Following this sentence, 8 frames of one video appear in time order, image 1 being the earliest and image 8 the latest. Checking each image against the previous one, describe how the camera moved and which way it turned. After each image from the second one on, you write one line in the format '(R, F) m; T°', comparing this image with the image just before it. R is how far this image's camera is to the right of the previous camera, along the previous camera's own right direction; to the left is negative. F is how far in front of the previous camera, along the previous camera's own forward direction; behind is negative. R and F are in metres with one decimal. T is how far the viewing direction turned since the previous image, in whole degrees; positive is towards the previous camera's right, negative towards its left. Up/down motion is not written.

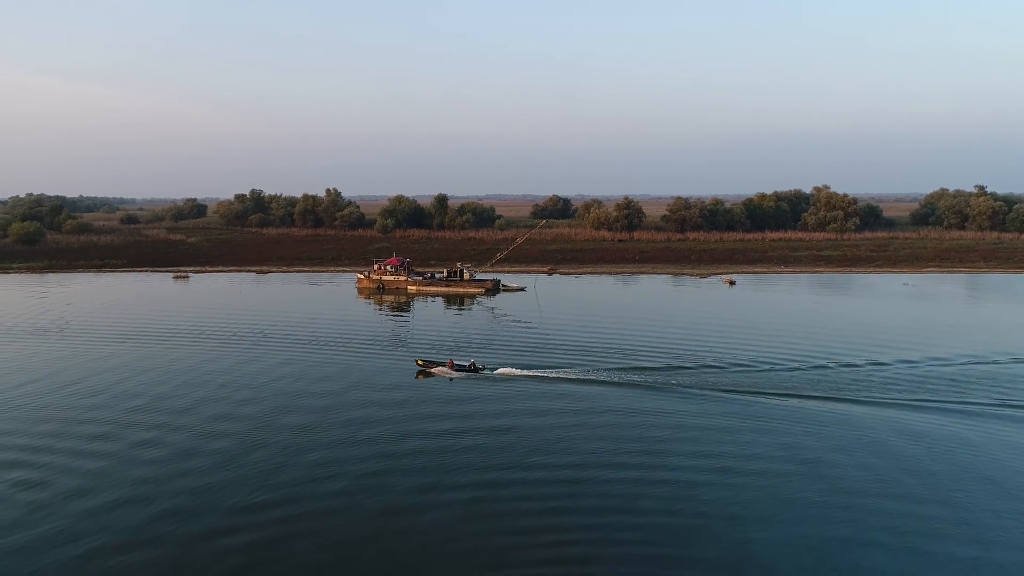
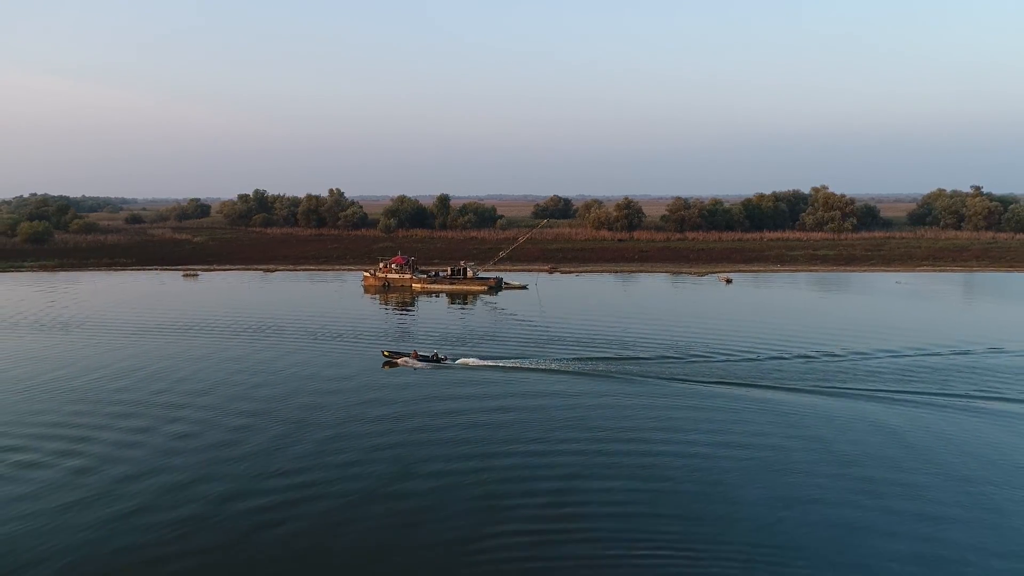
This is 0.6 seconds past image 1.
(-0.1, -1.1) m; 0°
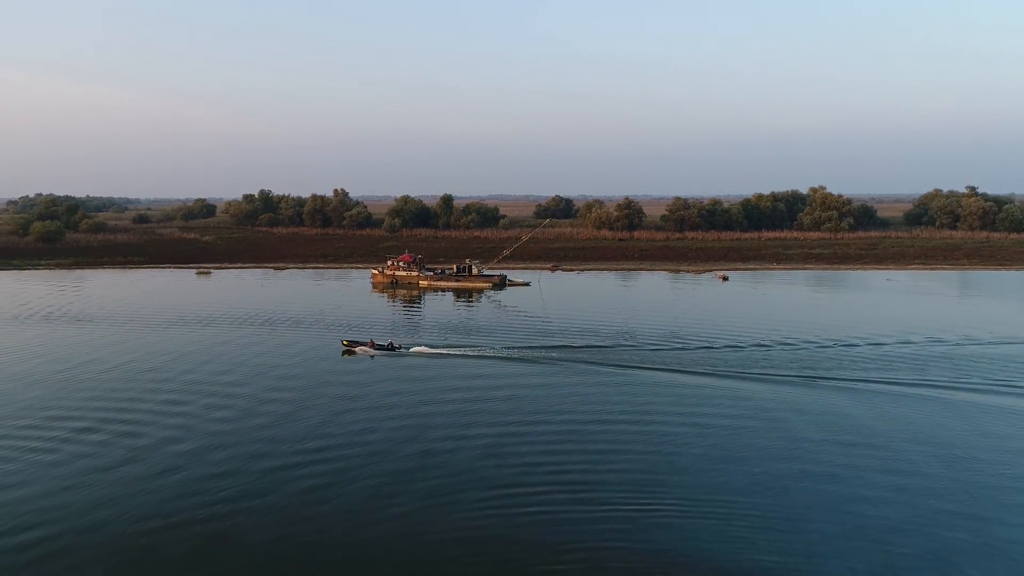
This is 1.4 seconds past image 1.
(-0.1, -1.5) m; 0°
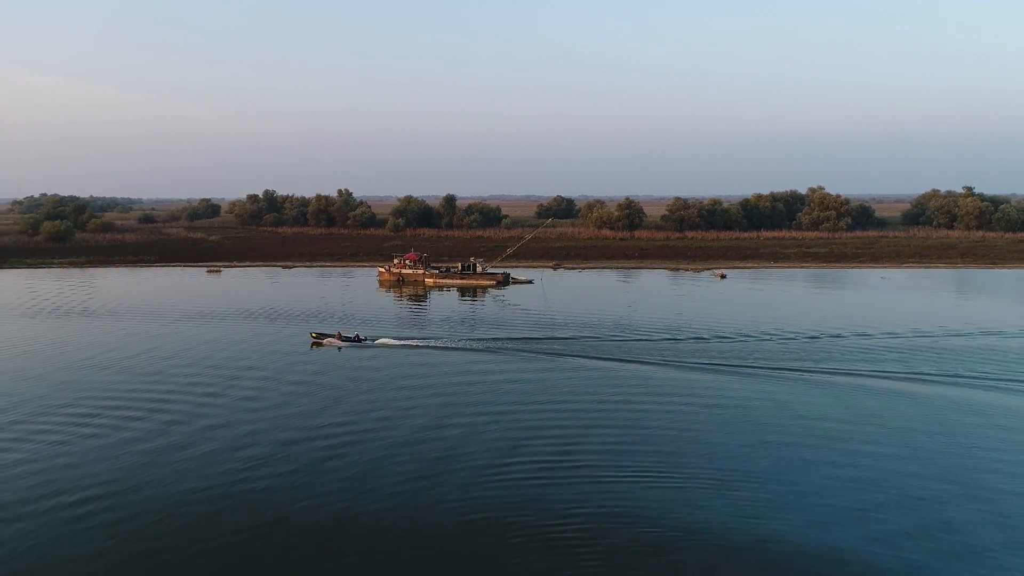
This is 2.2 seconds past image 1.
(-0.1, -1.2) m; 0°
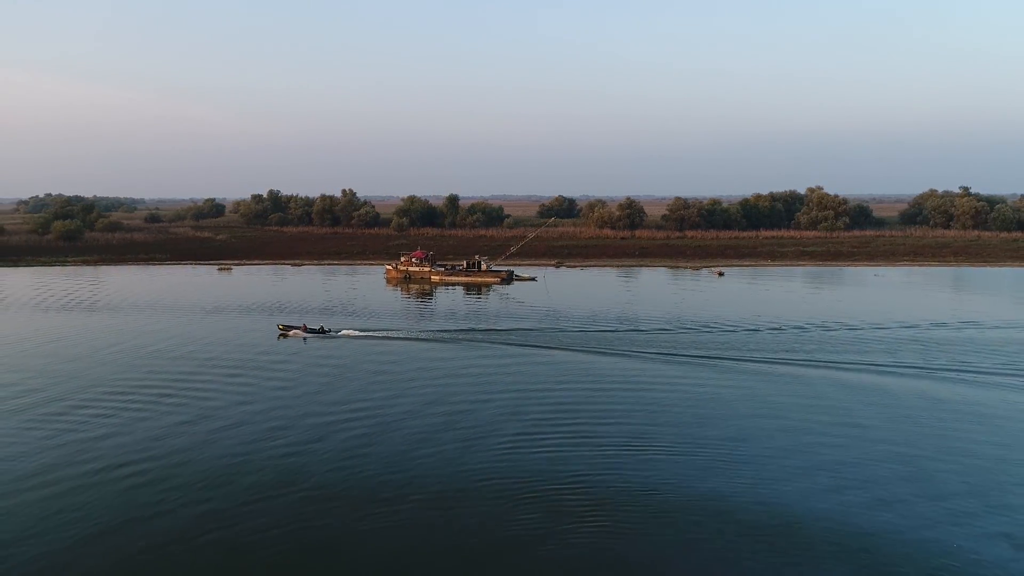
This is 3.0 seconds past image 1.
(-0.2, -1.3) m; 0°
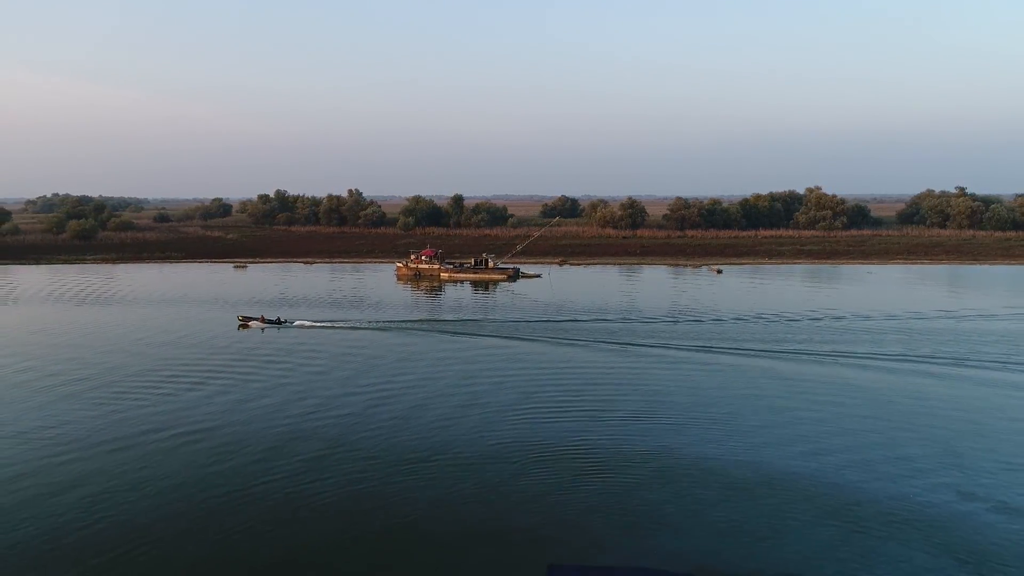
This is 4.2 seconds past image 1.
(-0.3, -1.9) m; 0°
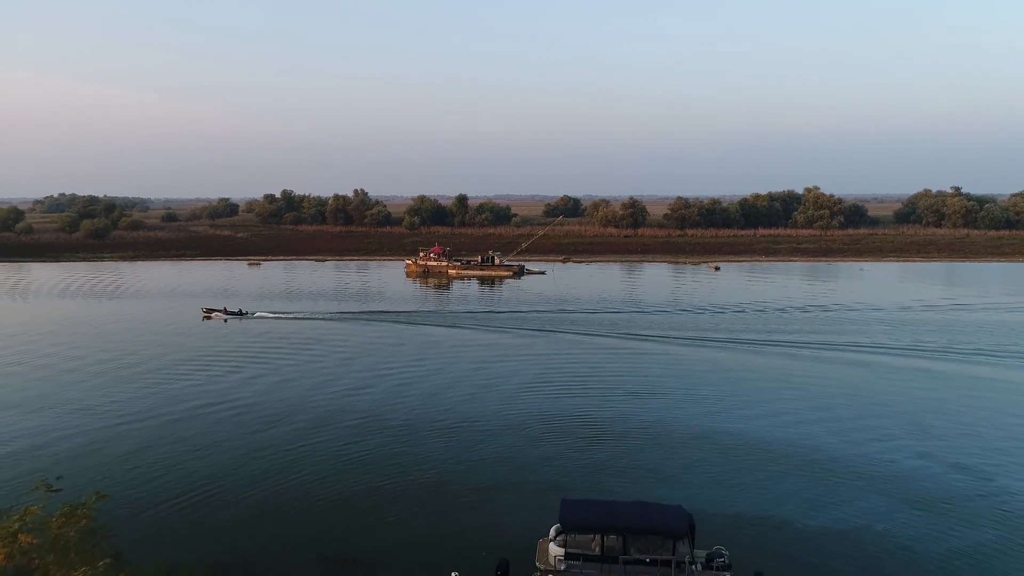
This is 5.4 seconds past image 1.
(-0.2, -1.9) m; 0°
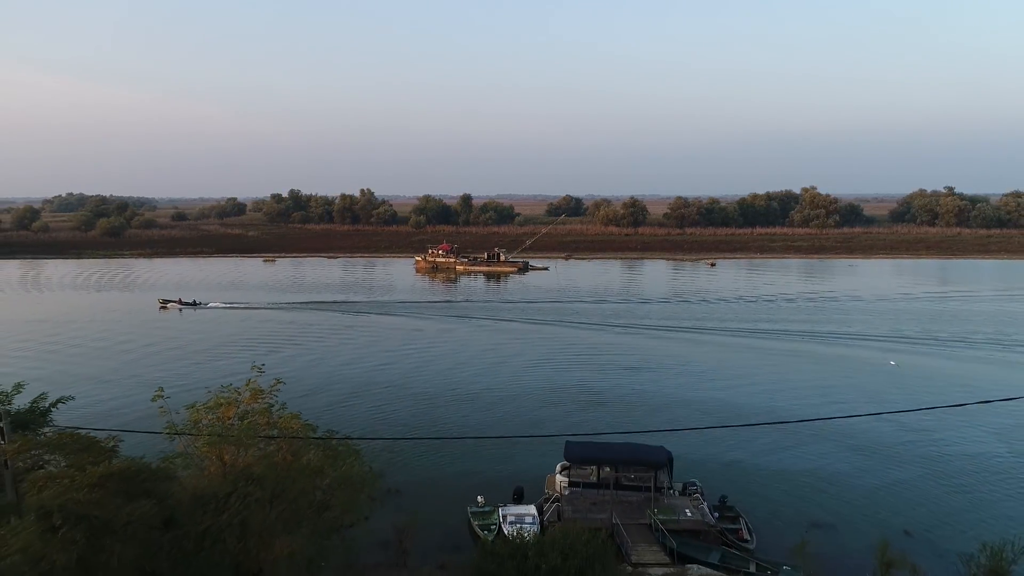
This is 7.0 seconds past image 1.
(-0.2, -2.4) m; 0°
